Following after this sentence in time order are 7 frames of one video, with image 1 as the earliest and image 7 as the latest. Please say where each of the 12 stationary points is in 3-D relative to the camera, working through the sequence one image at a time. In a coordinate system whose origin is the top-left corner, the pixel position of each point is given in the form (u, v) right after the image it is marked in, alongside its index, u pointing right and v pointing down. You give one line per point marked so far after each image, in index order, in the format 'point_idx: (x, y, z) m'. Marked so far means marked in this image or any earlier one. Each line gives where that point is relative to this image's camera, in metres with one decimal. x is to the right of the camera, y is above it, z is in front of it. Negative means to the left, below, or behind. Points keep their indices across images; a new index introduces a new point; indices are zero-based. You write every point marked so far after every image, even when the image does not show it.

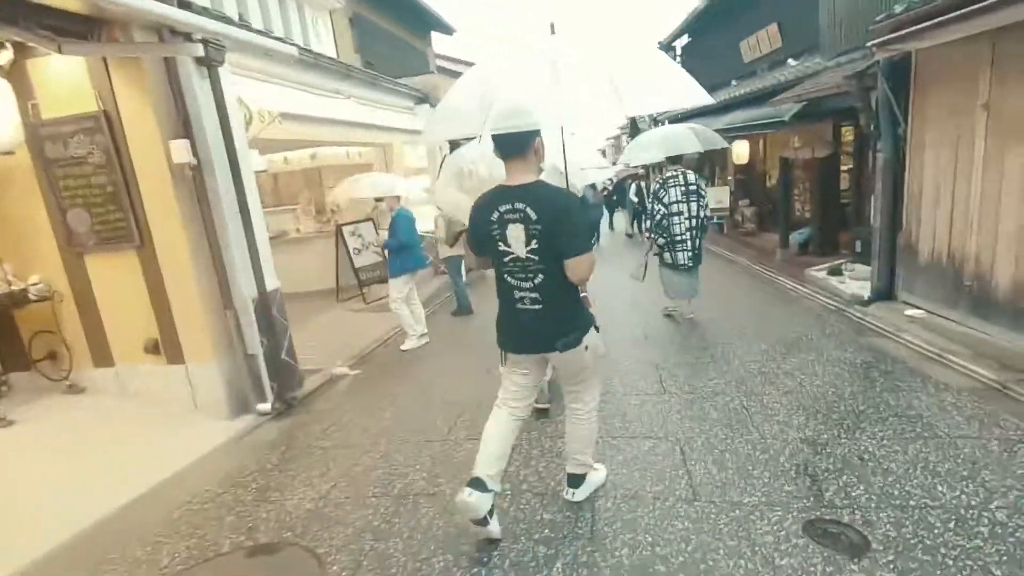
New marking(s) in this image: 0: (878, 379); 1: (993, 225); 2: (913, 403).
0: (+3.1, -0.8, +4.5) m
1: (+4.5, +0.6, +5.0) m
2: (+3.0, -0.9, +4.0) m
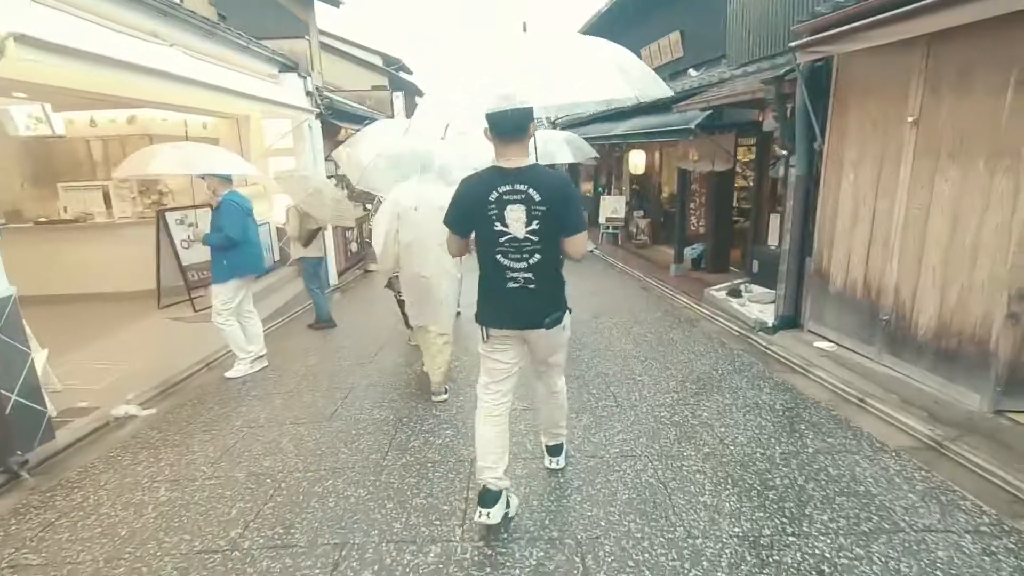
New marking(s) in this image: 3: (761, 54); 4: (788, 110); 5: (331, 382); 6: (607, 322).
0: (+2.1, -1.0, +3.8) m
1: (+3.4, +0.3, +4.5) m
2: (+2.1, -1.1, +3.3) m
3: (+3.5, +3.3, +7.6) m
4: (+3.0, +1.9, +5.8) m
5: (-1.8, -0.9, +5.2) m
6: (+1.3, -0.5, +7.1) m
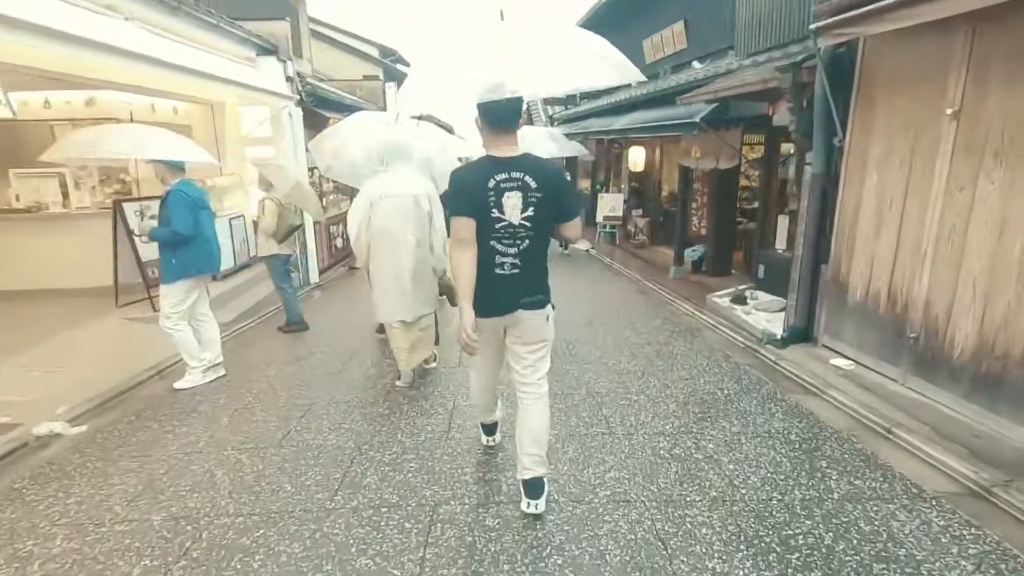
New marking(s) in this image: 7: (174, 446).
0: (+1.9, -1.1, +3.2) m
1: (+3.2, +0.2, +3.9) m
2: (+1.9, -1.2, +2.7) m
3: (+3.4, +3.2, +7.0) m
4: (+2.9, +1.8, +5.2) m
5: (-1.9, -0.9, +4.6) m
6: (+1.1, -0.5, +6.5) m
7: (-2.4, -1.1, +3.8) m
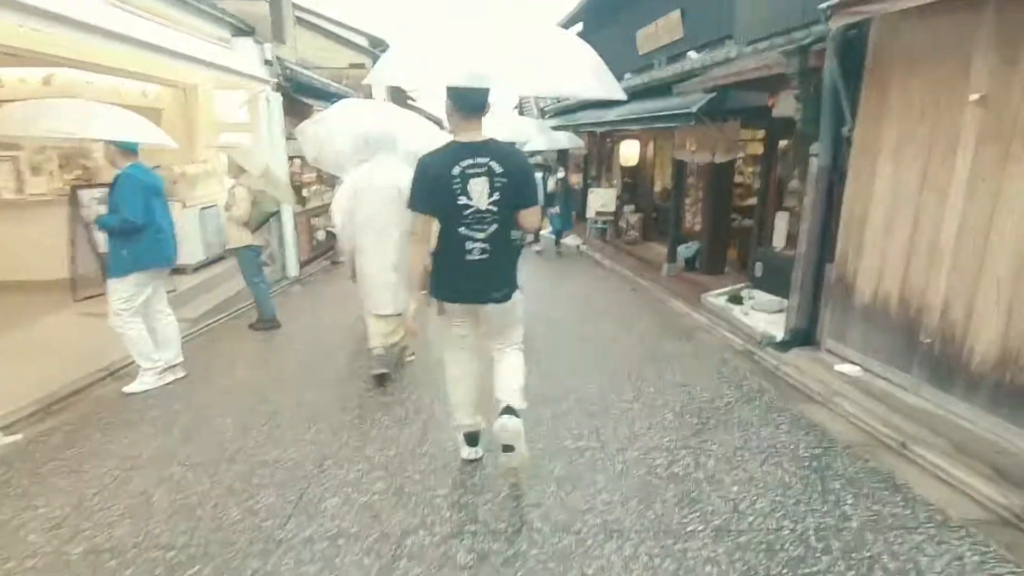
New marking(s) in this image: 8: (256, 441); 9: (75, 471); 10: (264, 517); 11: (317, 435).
0: (+1.8, -1.1, +2.9) m
1: (+3.1, +0.1, +3.6) m
2: (+1.8, -1.2, +2.4) m
3: (+3.3, +3.2, +6.7) m
4: (+2.7, +1.8, +4.9) m
5: (-2.1, -0.9, +4.2) m
6: (+0.9, -0.5, +6.2) m
7: (-2.5, -1.1, +3.4) m
8: (-1.7, -1.0, +3.5) m
9: (-2.6, -1.1, +3.2) m
10: (-1.2, -1.1, +2.7) m
11: (-1.3, -1.0, +3.6) m
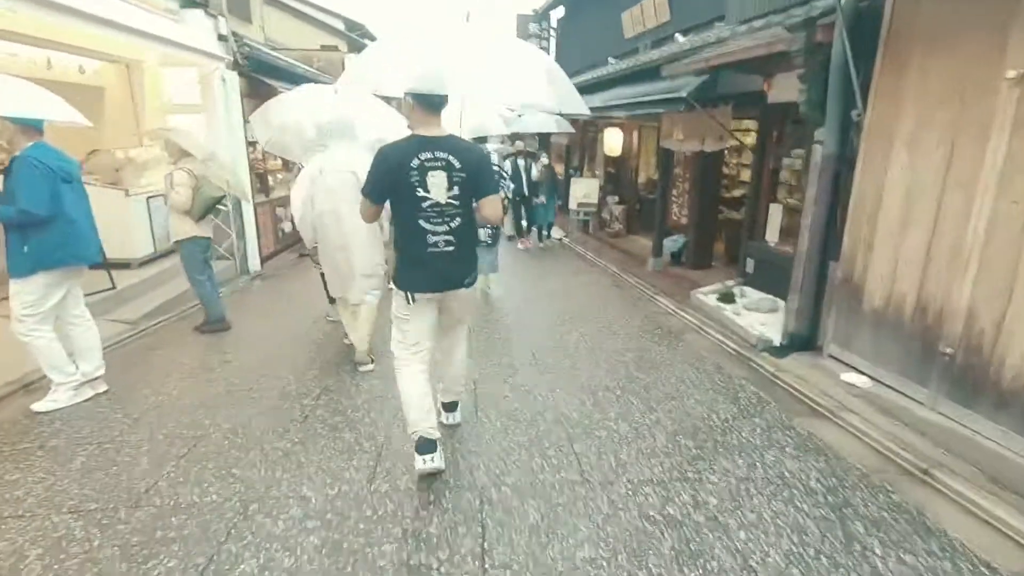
0: (+1.6, -1.2, +2.4) m
1: (+2.9, +0.1, +3.2) m
2: (+1.7, -1.3, +1.9) m
3: (+3.0, +3.2, +6.2) m
4: (+2.5, +1.8, +4.4) m
5: (-2.3, -0.9, +3.6) m
6: (+0.7, -0.5, +5.7) m
7: (-2.7, -1.1, +2.8) m
8: (-1.9, -1.0, +2.9) m
9: (-2.8, -1.1, +2.6) m
10: (-1.4, -1.2, +2.1) m
11: (-1.5, -1.0, +3.0) m
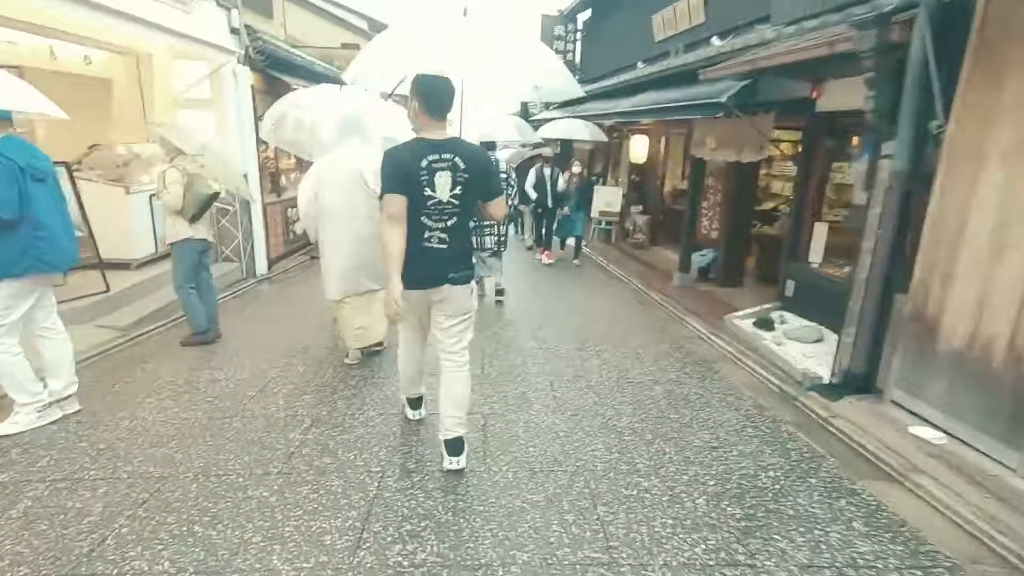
0: (+1.7, -1.4, +1.9) m
1: (+3.0, -0.1, +2.6) m
2: (+1.7, -1.5, +1.4) m
3: (+3.3, +3.0, +5.6) m
4: (+2.7, +1.5, +3.8) m
5: (-2.2, -1.0, +3.2) m
6: (+0.8, -0.7, +5.2) m
7: (-2.6, -1.2, +2.3) m
8: (-1.8, -1.1, +2.5) m
9: (-2.7, -1.2, +2.2) m
10: (-1.4, -1.3, +1.7) m
11: (-1.4, -1.1, +2.5) m
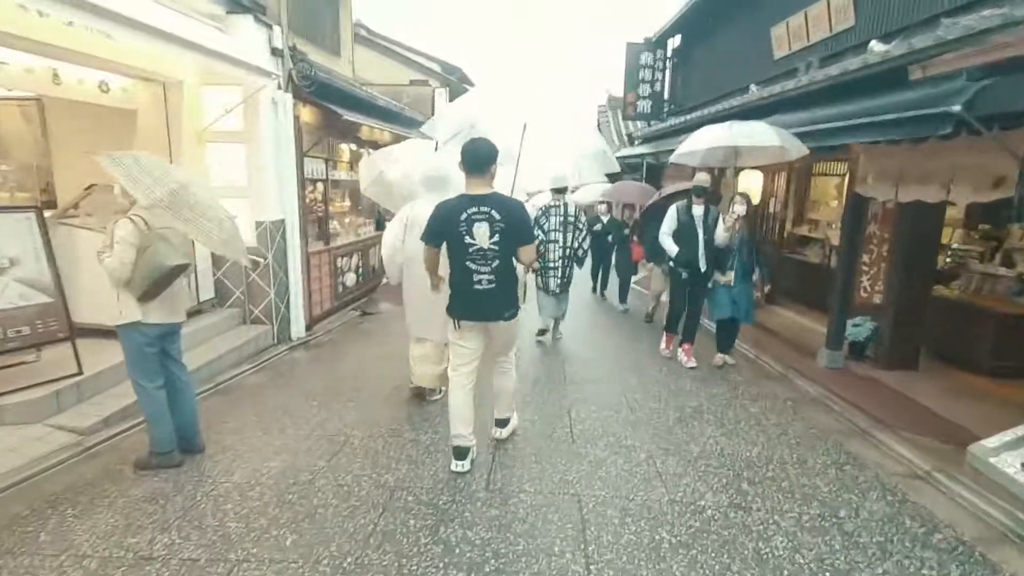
0: (+1.9, -1.9, -0.4) m
1: (+3.4, -0.7, +0.3) m
2: (+1.9, -1.9, -0.9) m
3: (+4.1, +2.2, +3.5) m
4: (+3.3, +0.9, +1.6) m
5: (-1.7, -1.5, +1.4) m
6: (+1.5, -1.4, +3.0) m
7: (-2.3, -1.6, +0.6) m
8: (-1.4, -1.6, +0.7) m
9: (-2.4, -1.6, +0.5) m
10: (-1.1, -1.7, -0.2) m
11: (-1.0, -1.6, +0.7) m
